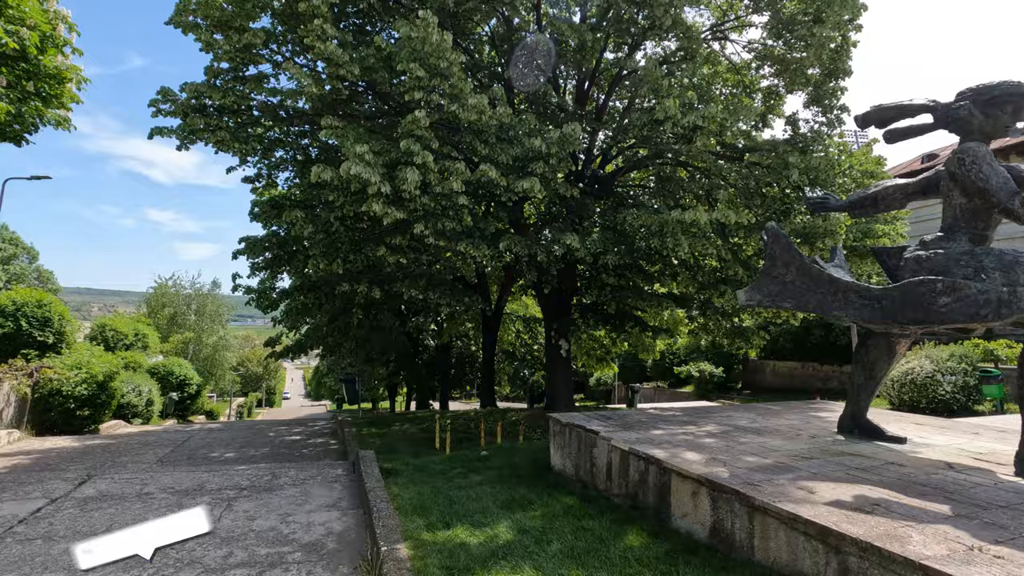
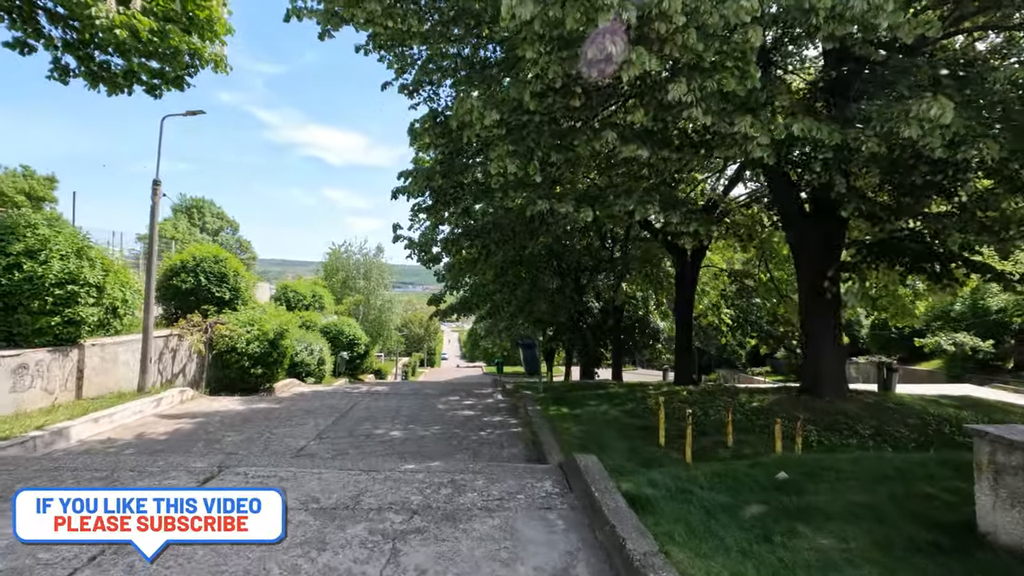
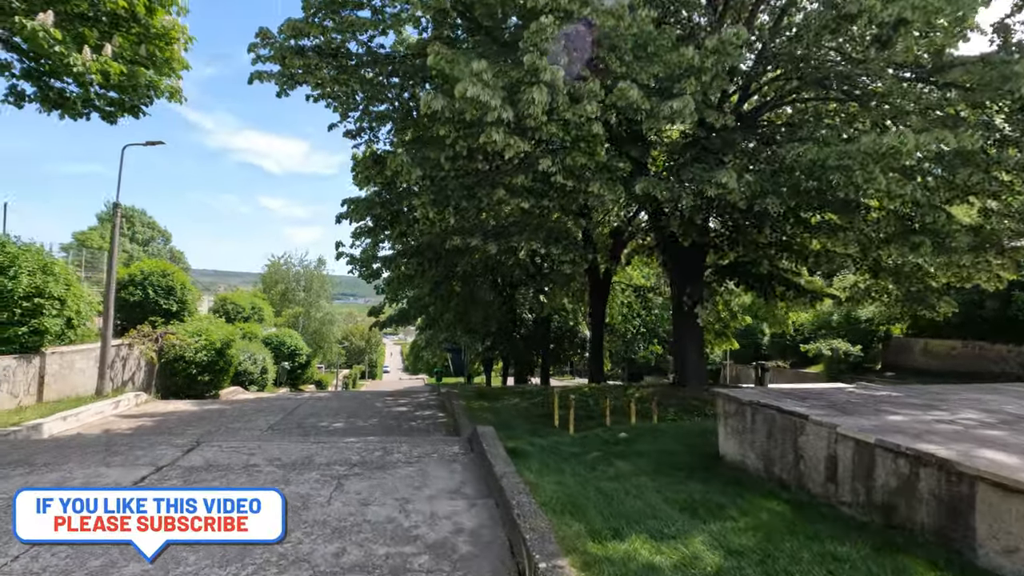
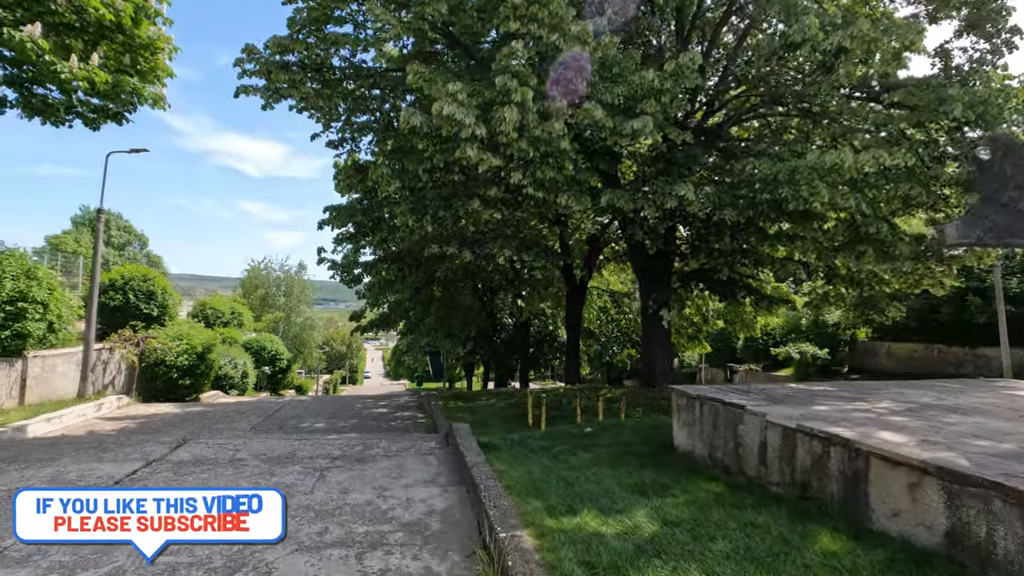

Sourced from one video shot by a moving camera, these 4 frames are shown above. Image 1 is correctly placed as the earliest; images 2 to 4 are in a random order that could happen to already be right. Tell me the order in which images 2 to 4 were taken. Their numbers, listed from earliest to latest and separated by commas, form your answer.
4, 3, 2
